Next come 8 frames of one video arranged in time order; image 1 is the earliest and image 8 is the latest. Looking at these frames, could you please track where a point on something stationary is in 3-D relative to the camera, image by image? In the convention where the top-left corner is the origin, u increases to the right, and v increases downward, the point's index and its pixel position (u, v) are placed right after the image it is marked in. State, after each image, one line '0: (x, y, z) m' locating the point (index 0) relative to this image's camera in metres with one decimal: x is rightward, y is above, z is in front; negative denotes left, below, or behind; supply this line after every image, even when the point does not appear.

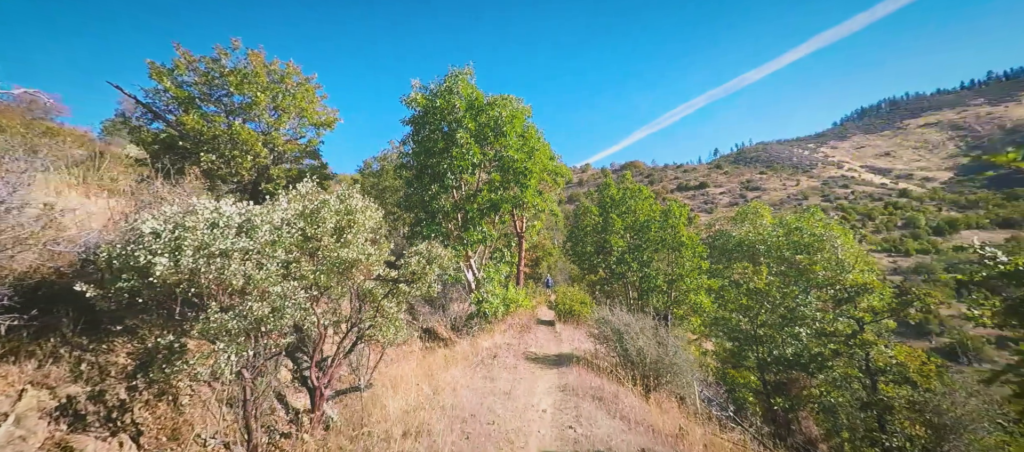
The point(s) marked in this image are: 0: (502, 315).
0: (-0.3, -3.2, +16.5) m
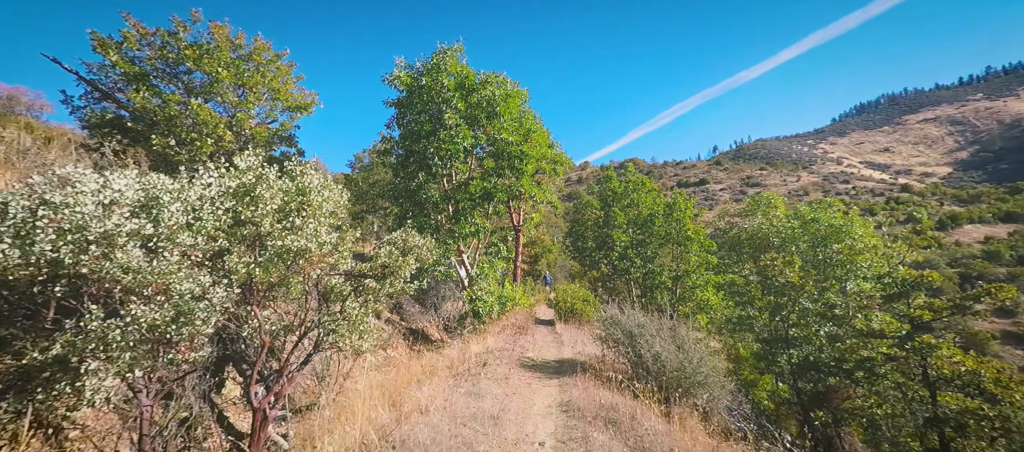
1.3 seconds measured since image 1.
0: (-0.4, -3.0, +15.1) m
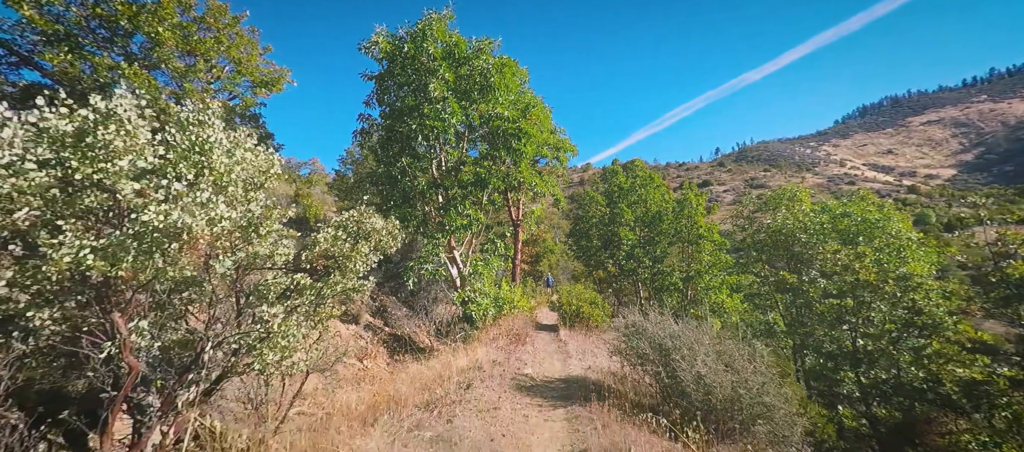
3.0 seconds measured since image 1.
0: (-0.5, -2.7, +13.3) m
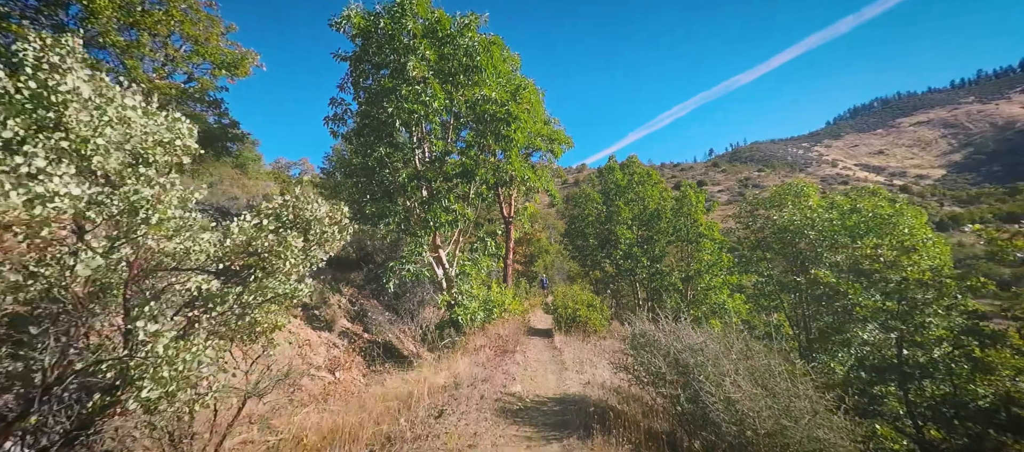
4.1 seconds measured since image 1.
0: (-0.8, -2.6, +12.2) m
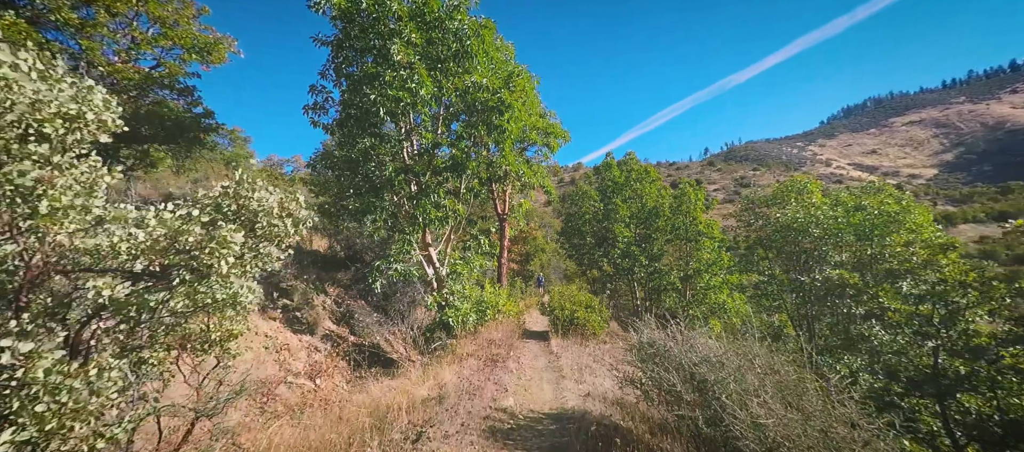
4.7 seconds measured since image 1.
0: (-0.9, -2.6, +11.6) m
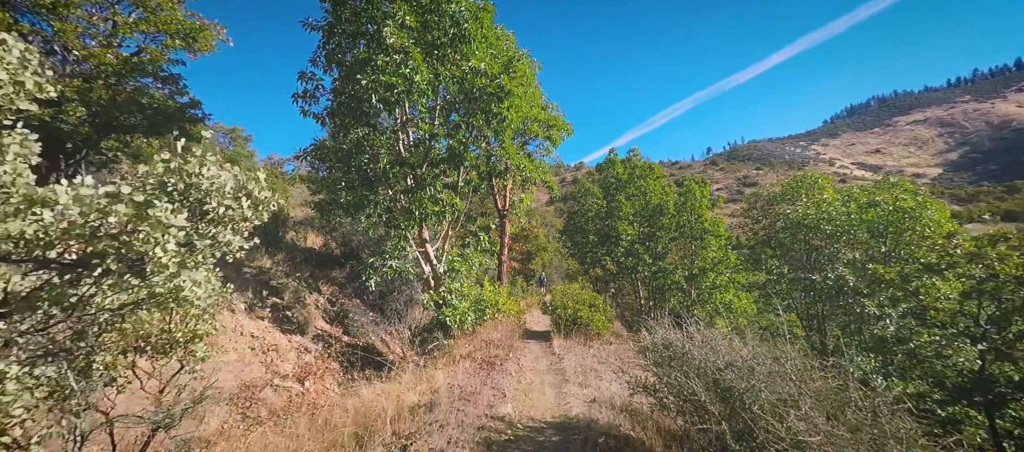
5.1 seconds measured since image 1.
0: (-0.9, -2.4, +11.1) m
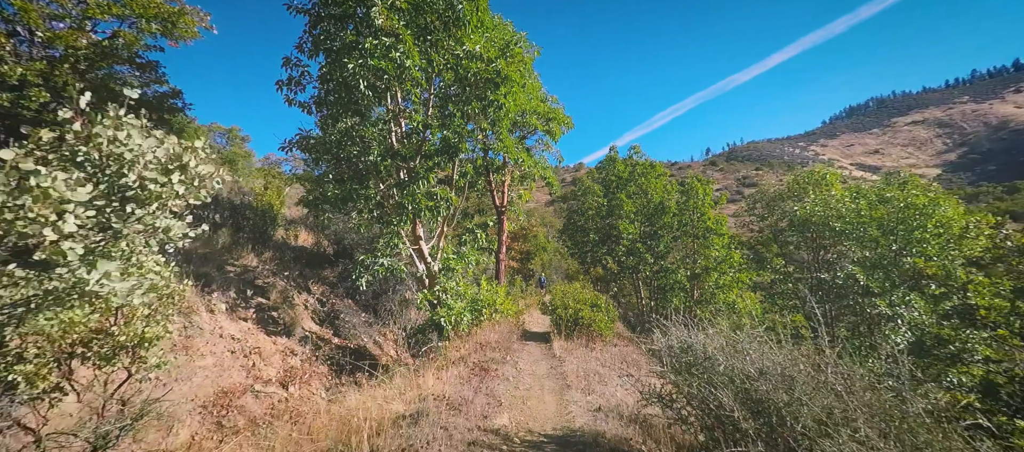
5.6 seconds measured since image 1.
0: (-0.9, -2.4, +10.6) m
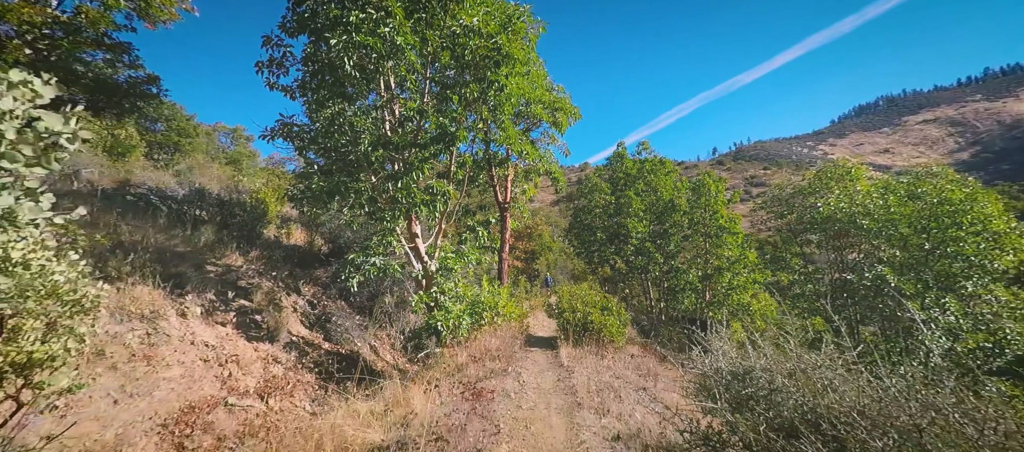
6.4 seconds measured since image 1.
0: (-0.9, -2.3, +9.8) m
